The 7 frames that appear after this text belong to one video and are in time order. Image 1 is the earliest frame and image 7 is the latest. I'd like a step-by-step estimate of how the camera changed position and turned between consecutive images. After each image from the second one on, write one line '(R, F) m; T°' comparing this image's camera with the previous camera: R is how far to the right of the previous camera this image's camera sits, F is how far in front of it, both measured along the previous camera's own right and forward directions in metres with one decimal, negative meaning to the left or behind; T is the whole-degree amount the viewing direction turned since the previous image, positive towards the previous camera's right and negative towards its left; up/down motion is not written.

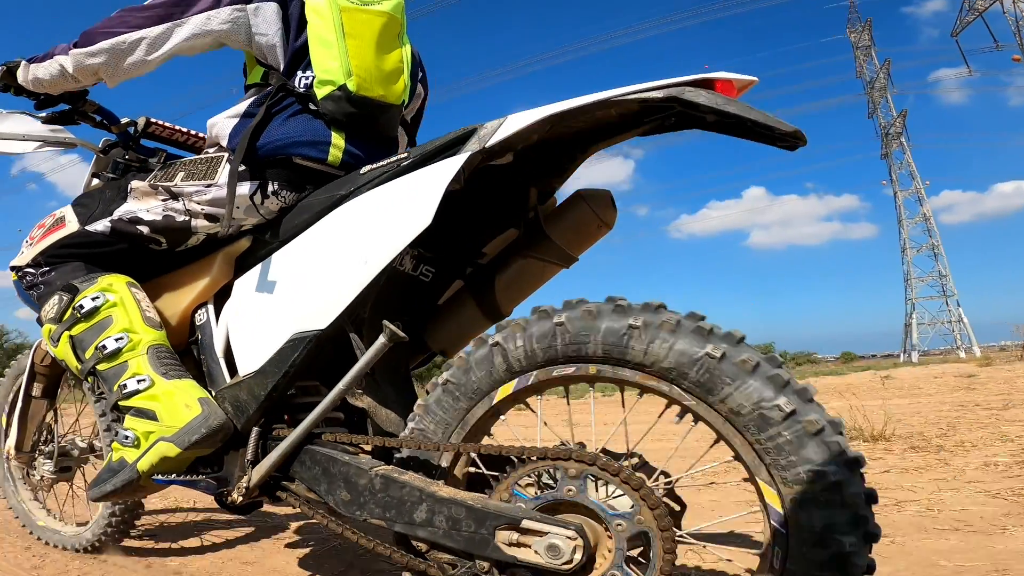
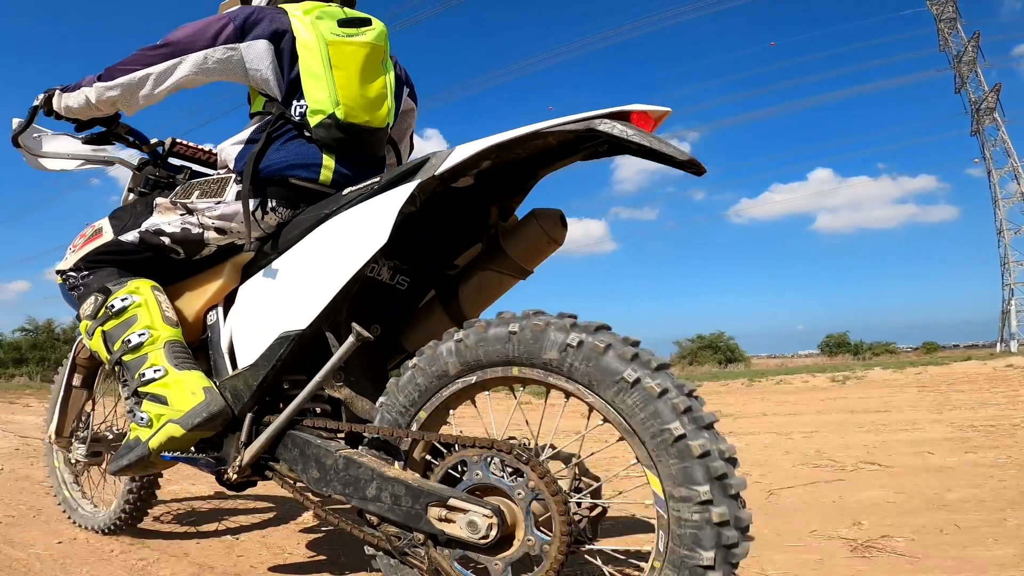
(+0.5, -0.6) m; -3°
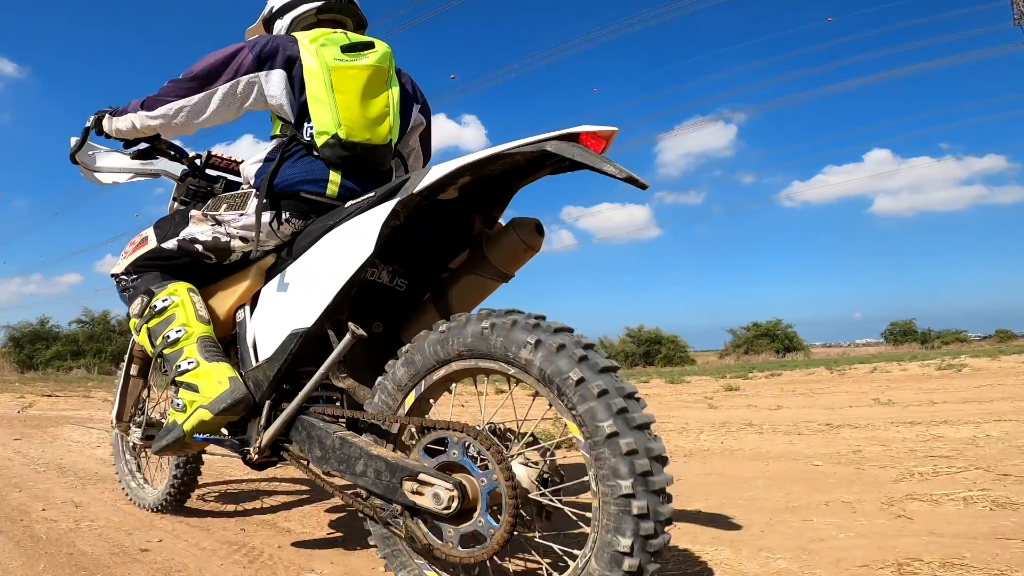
(+0.5, -0.5) m; -4°
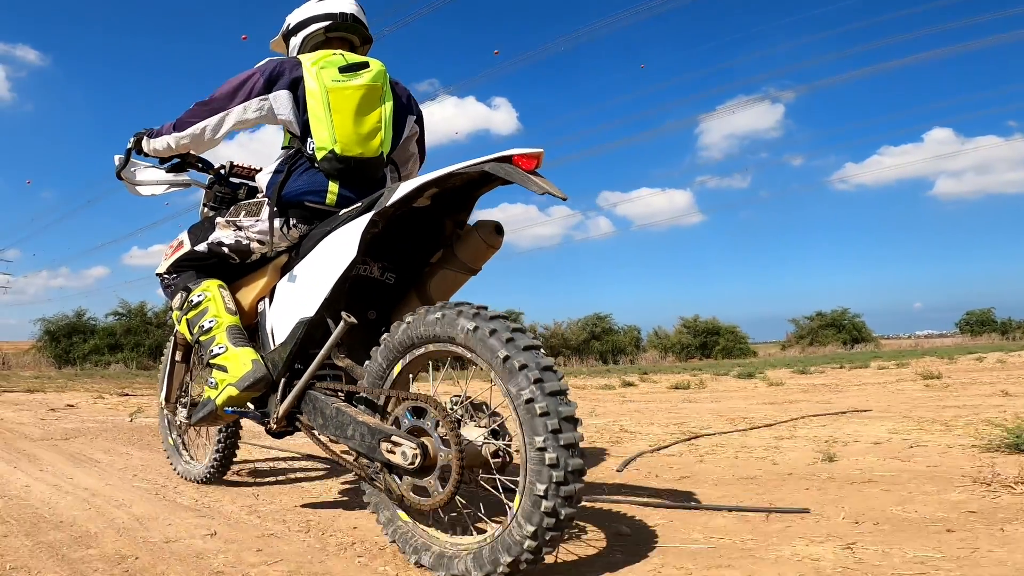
(+0.5, -0.8) m; -3°
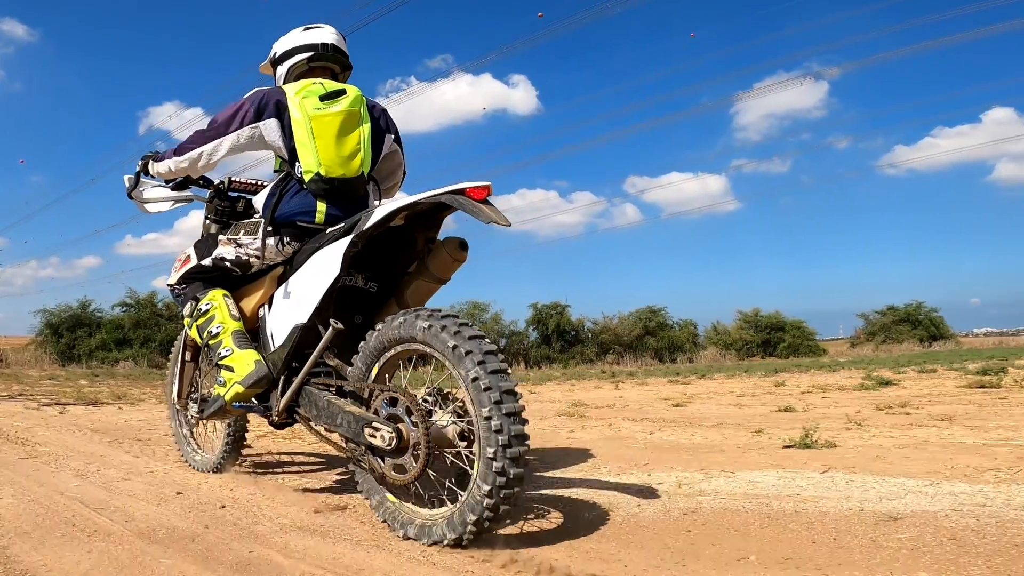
(+0.5, -1.1) m; 0°
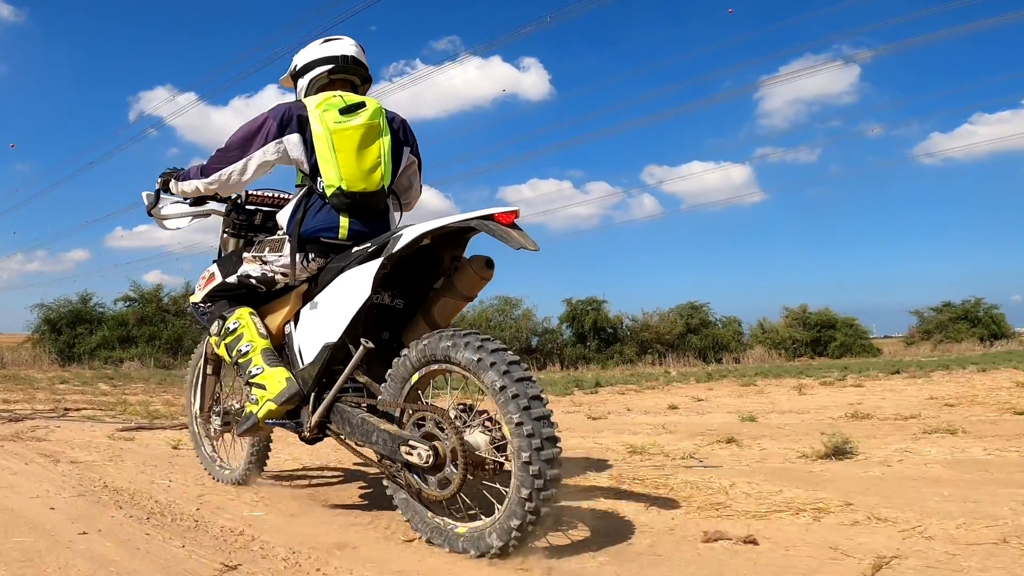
(-0.3, +0.4) m; -1°
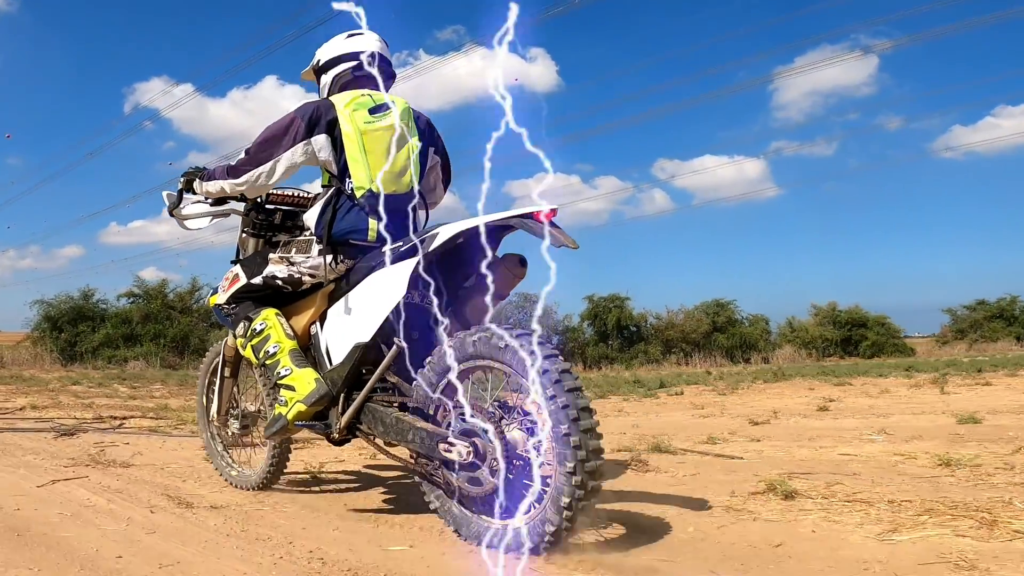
(-0.3, +0.1) m; 0°
